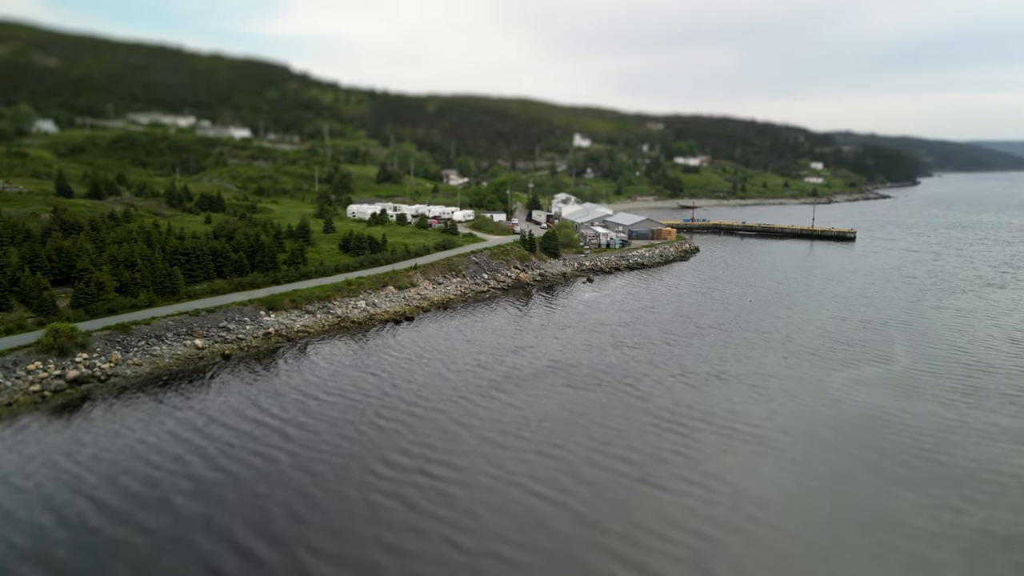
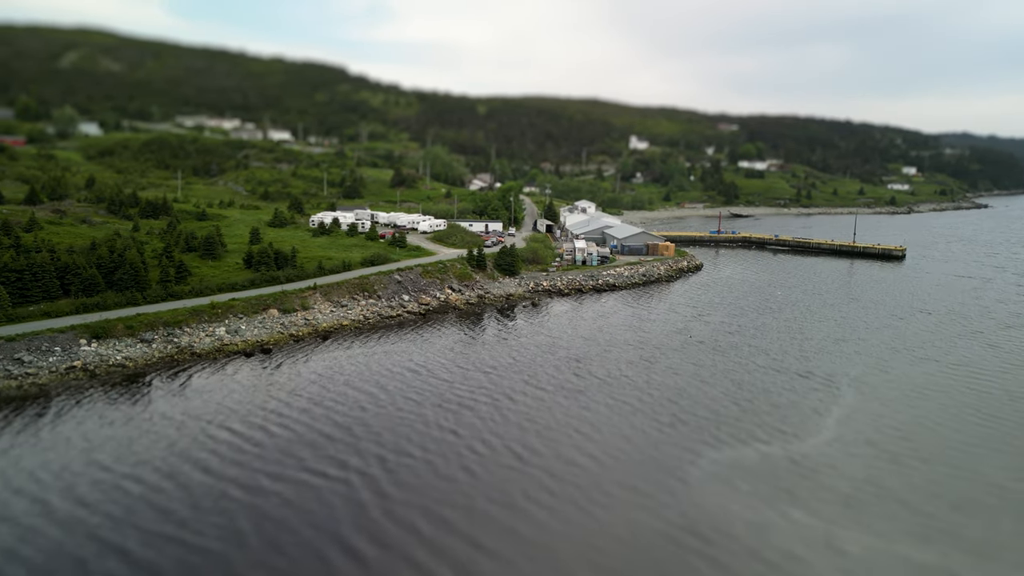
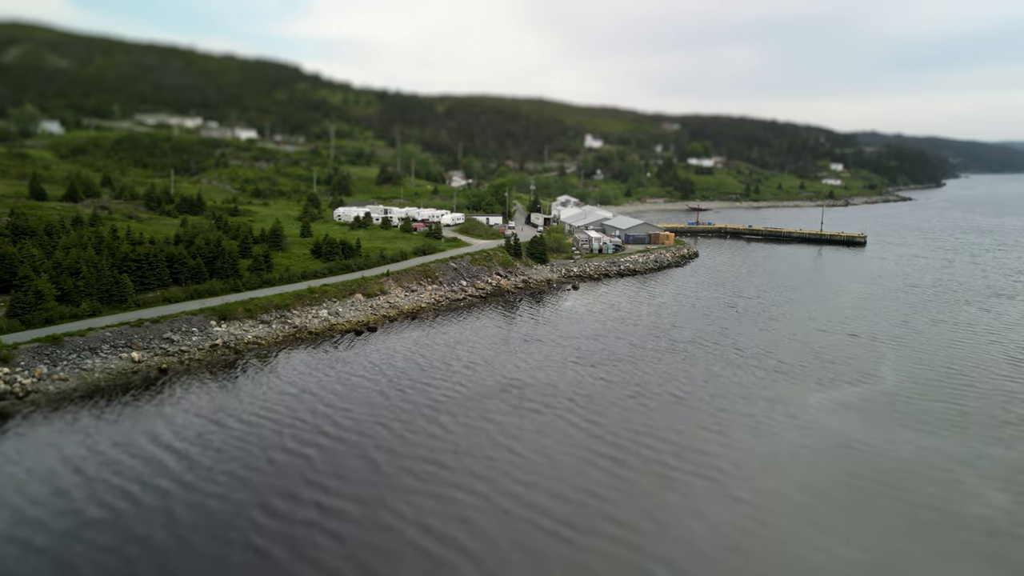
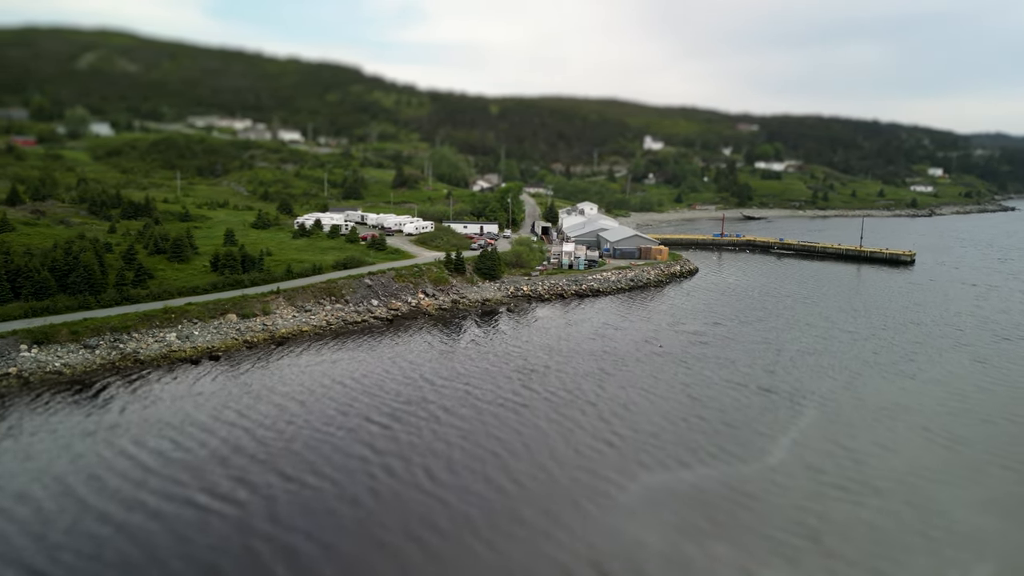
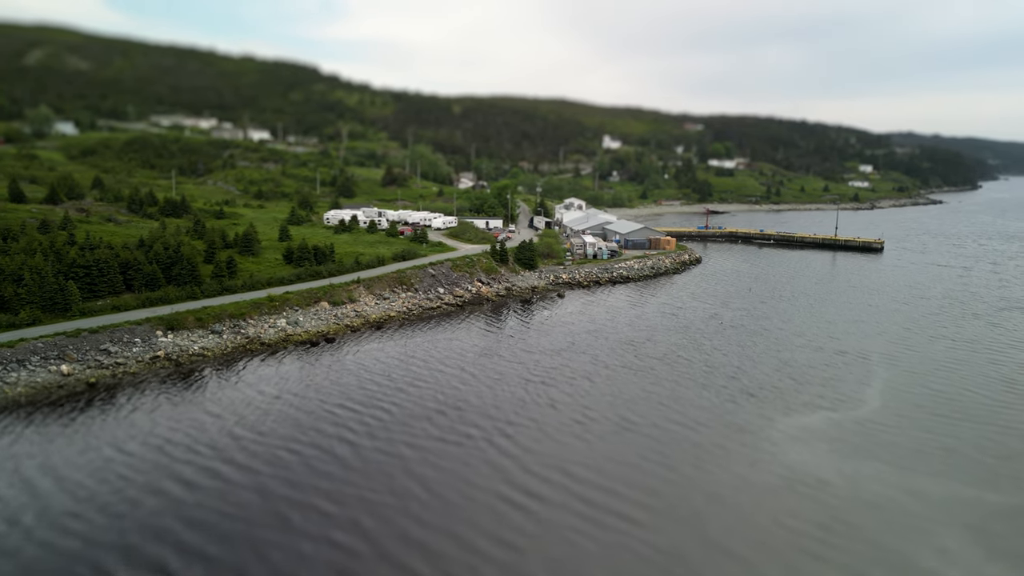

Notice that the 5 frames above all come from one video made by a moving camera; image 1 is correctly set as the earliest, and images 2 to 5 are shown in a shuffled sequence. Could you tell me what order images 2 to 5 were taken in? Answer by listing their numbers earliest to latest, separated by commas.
3, 5, 2, 4
